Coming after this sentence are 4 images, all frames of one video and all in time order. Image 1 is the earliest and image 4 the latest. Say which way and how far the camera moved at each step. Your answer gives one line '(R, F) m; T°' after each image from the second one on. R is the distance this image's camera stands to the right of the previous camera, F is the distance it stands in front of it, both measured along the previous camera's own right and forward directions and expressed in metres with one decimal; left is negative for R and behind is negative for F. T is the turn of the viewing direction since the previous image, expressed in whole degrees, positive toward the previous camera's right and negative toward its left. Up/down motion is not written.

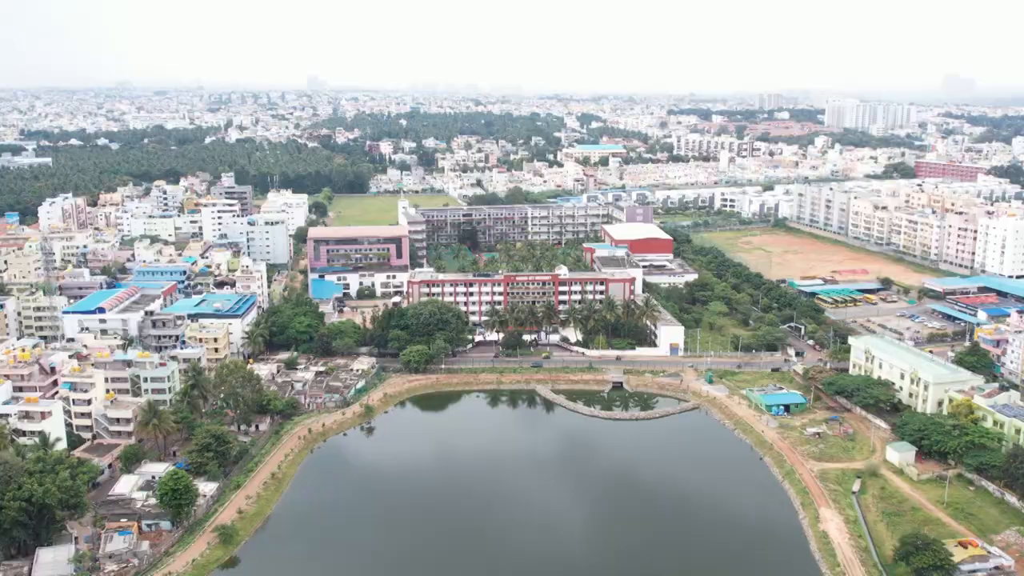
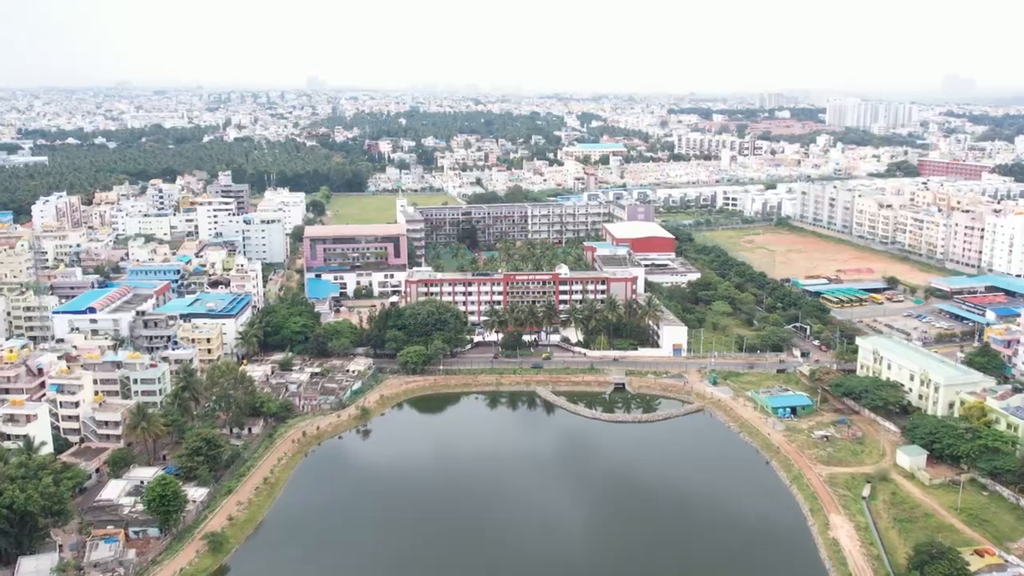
(0.0, +2.1) m; 0°
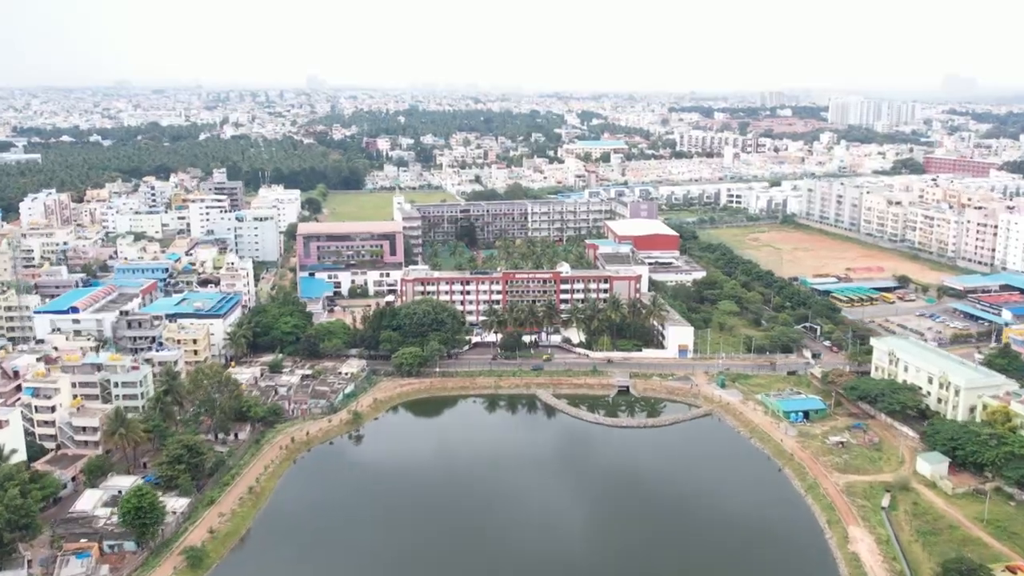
(+0.1, +3.7) m; 0°
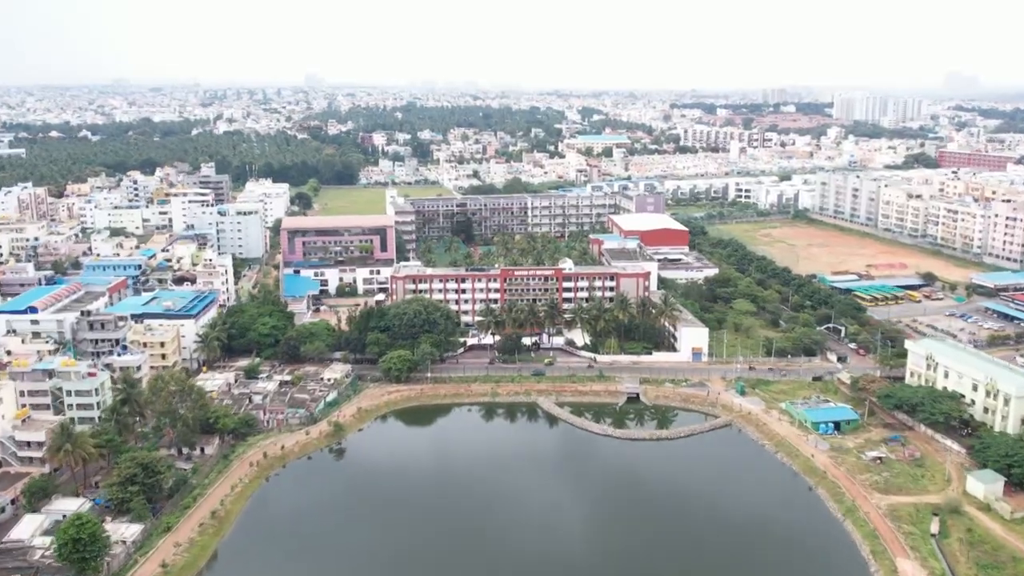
(+0.1, +7.8) m; 0°
